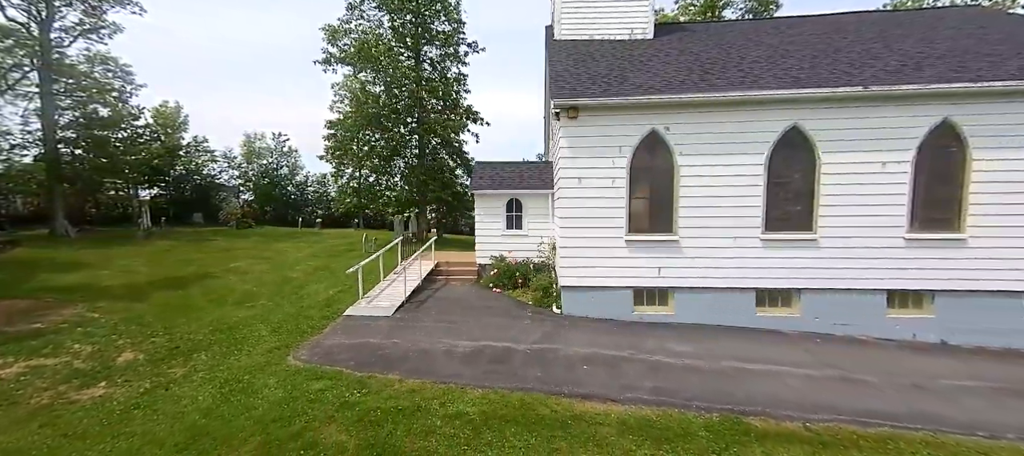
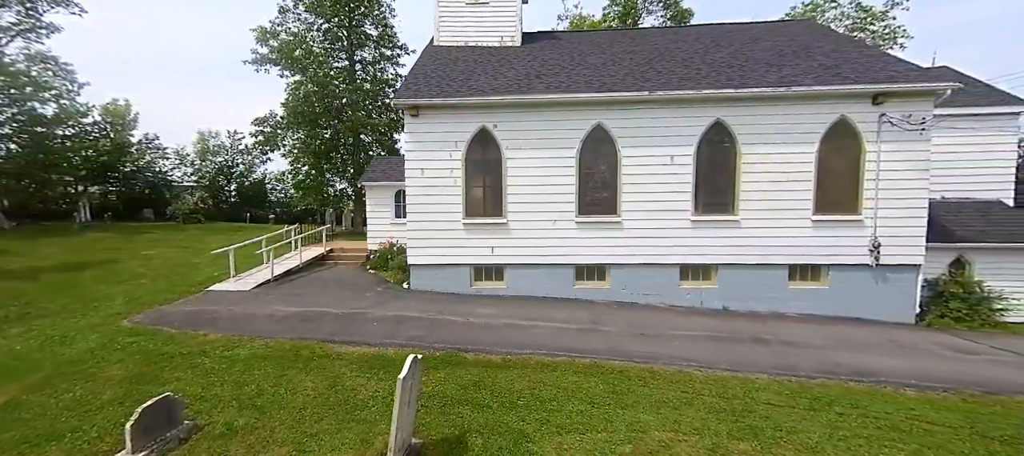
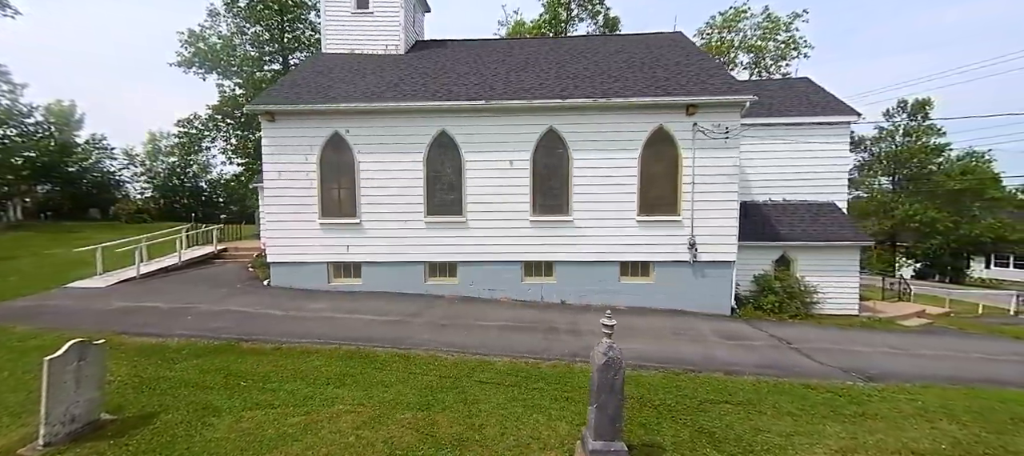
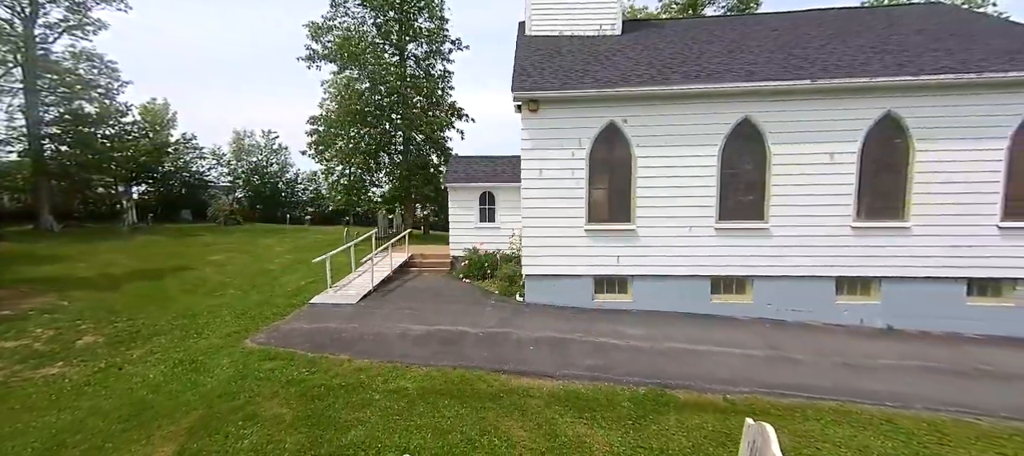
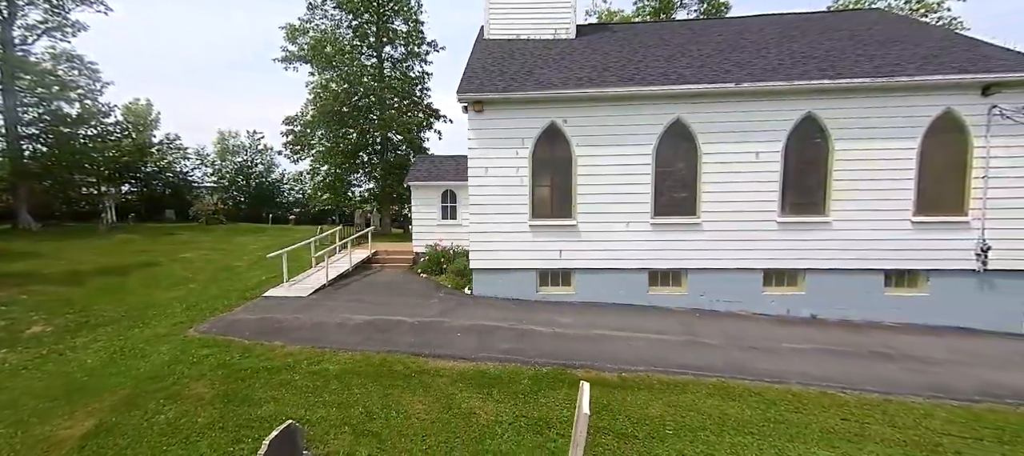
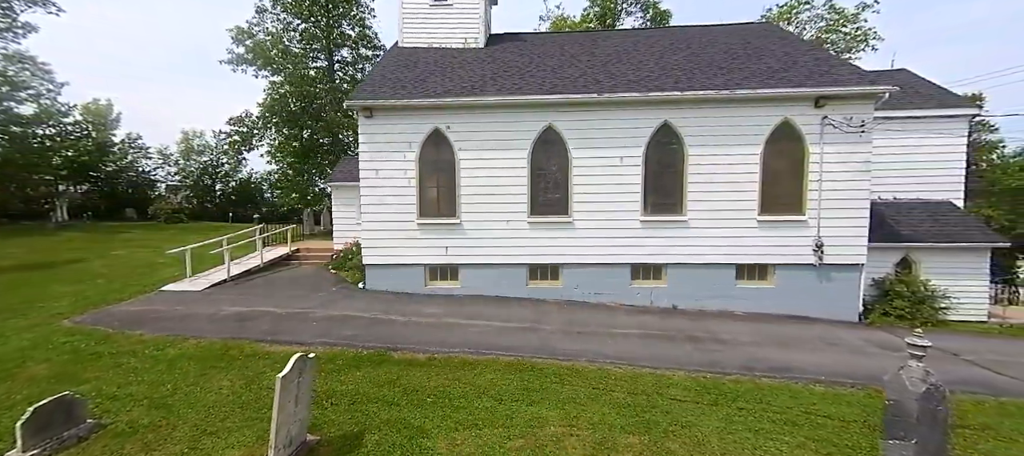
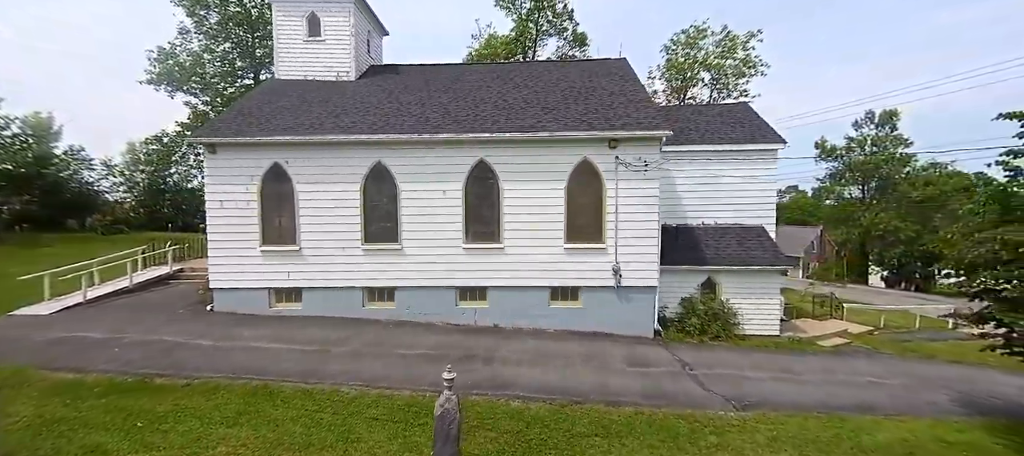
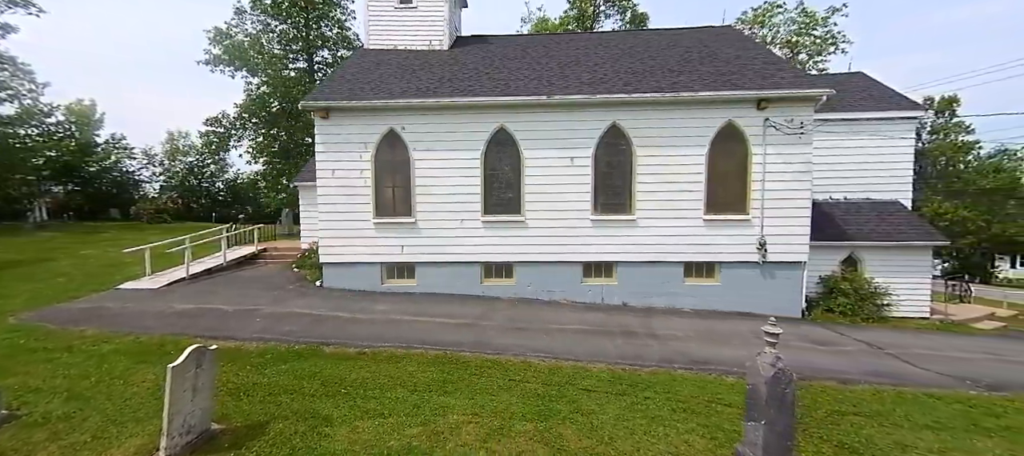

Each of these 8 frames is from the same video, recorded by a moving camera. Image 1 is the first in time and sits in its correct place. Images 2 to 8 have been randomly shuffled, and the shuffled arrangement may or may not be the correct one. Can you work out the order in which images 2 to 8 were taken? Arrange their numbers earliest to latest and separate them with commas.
4, 5, 2, 6, 8, 3, 7
